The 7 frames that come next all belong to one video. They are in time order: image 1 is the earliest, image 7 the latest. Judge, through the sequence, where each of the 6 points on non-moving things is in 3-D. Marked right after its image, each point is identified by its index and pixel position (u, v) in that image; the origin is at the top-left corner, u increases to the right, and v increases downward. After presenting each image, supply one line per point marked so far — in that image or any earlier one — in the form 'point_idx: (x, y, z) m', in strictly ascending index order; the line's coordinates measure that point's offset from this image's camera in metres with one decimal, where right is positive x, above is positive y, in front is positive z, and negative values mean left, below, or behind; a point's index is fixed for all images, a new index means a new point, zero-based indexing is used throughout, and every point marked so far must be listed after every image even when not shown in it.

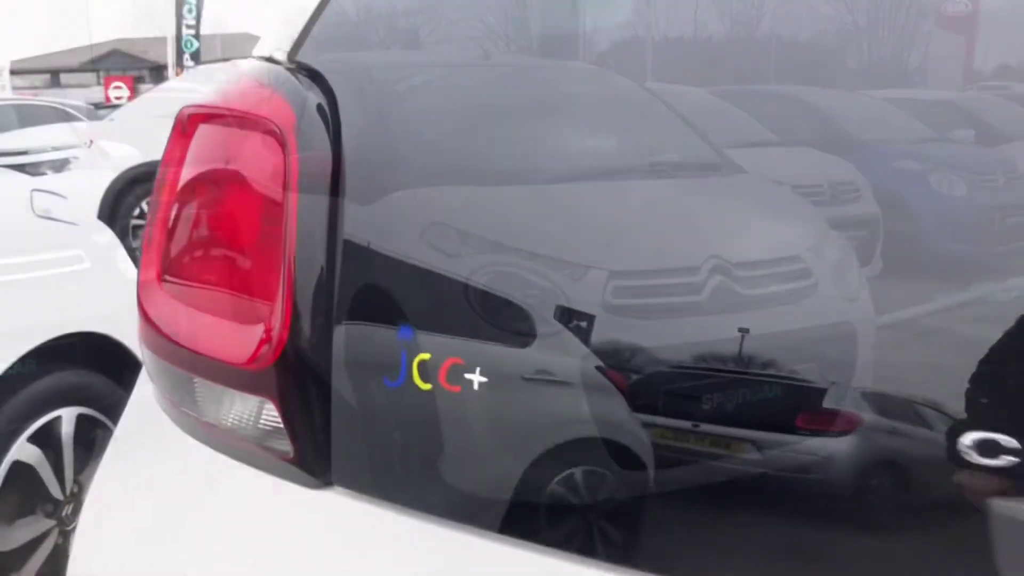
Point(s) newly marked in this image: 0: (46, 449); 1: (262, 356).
0: (-1.0, -0.3, +2.0) m
1: (-0.2, 0.0, +0.8) m
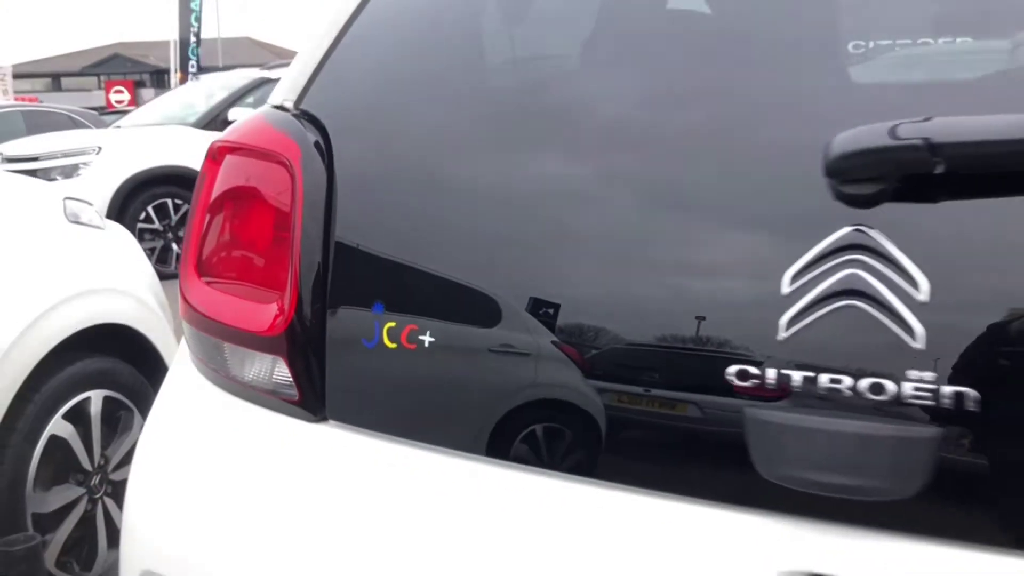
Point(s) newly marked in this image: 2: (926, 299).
0: (-1.0, -0.3, +2.3) m
1: (-0.3, 0.0, +1.1) m
2: (+0.3, 0.0, +0.8) m
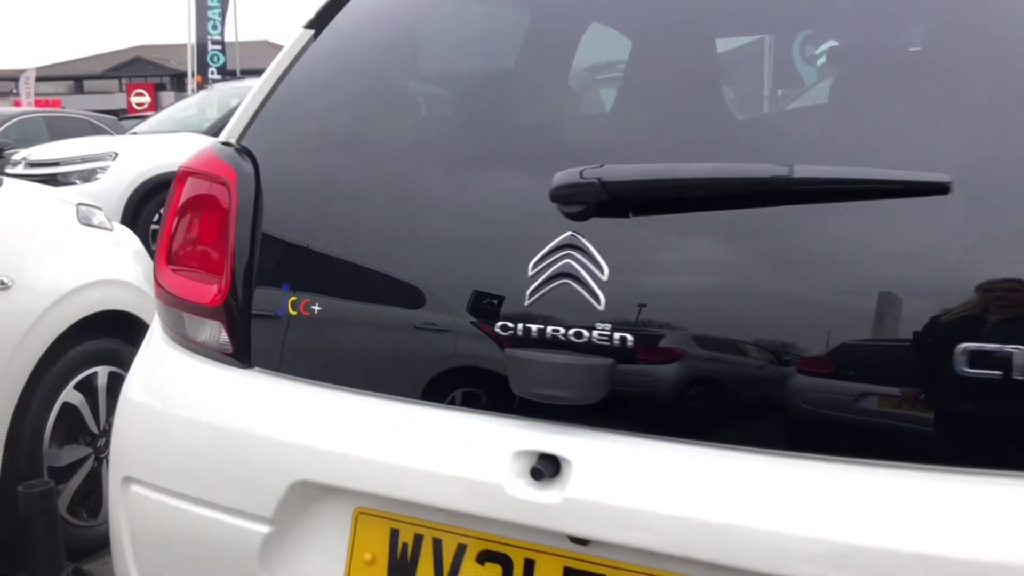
0: (-1.2, -0.3, +2.7) m
1: (-0.5, 0.0, +1.5) m
2: (+0.1, 0.0, +1.2) m
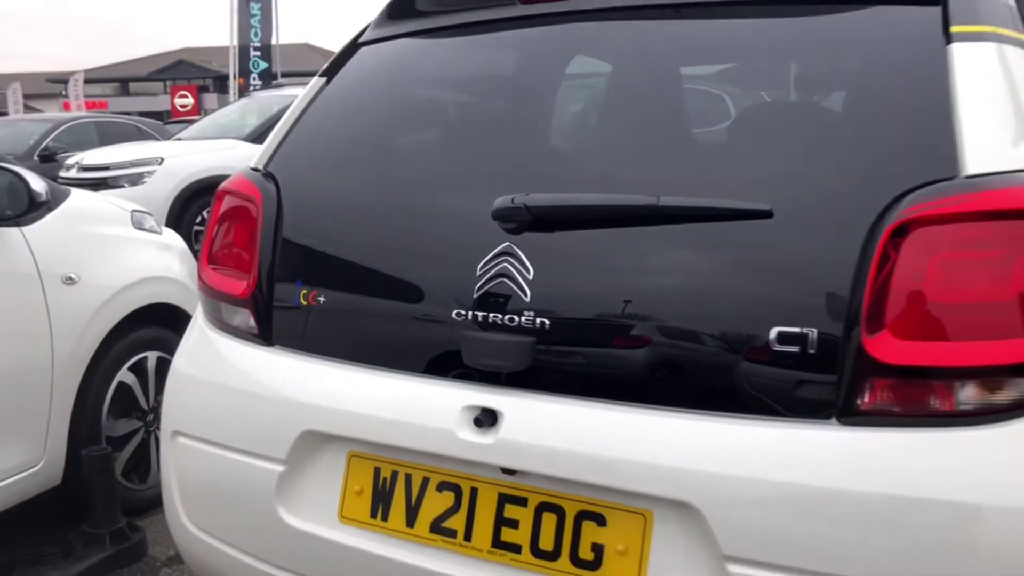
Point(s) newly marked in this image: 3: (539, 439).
0: (-1.2, -0.3, +3.2) m
1: (-0.5, 0.0, +1.9) m
2: (0.0, 0.0, +1.5) m
3: (0.0, -0.2, +1.5) m
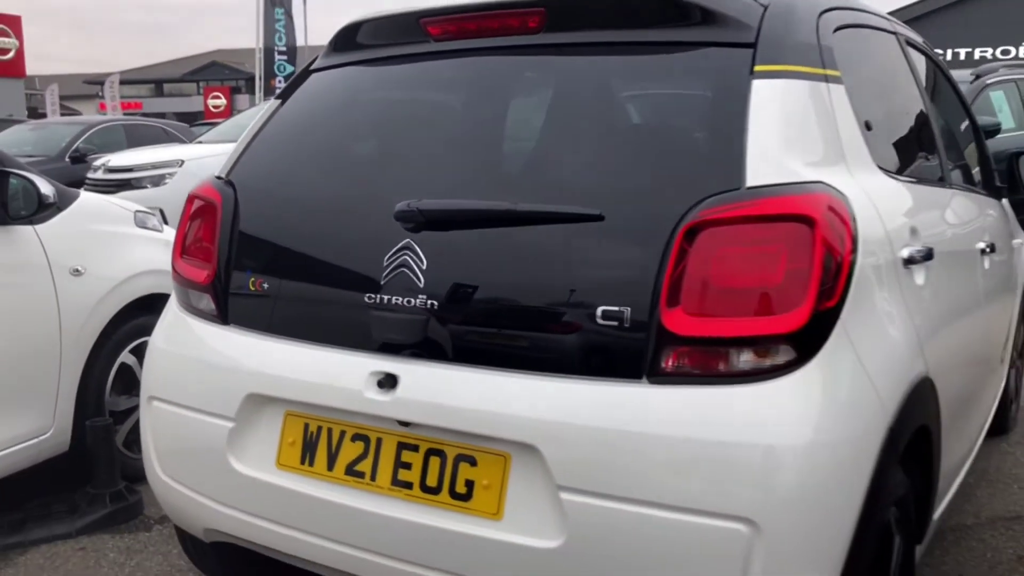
0: (-1.4, -0.3, +3.6) m
1: (-0.7, 0.0, +2.2) m
2: (-0.2, 0.0, +1.9) m
3: (-0.2, -0.2, +1.8) m
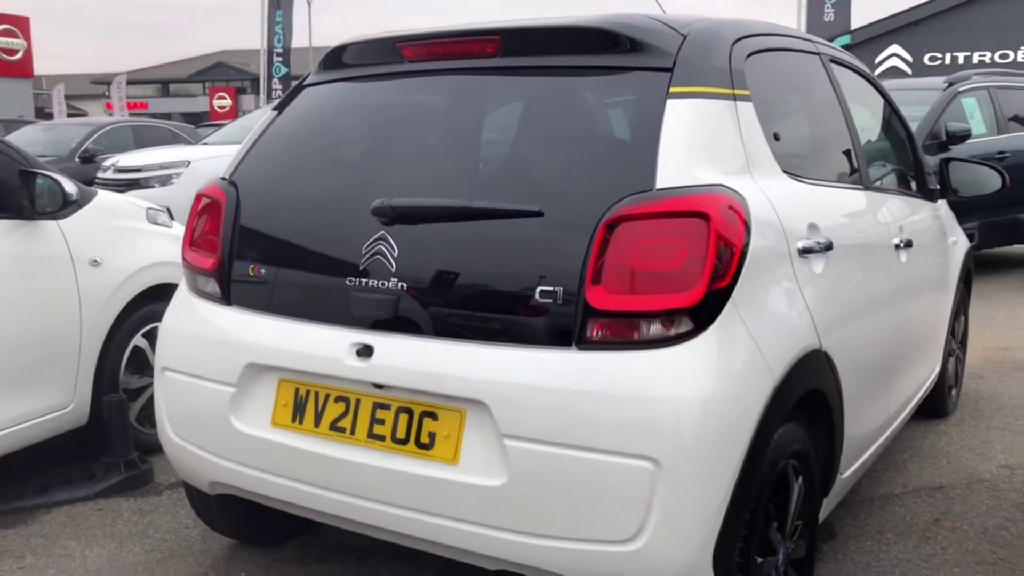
0: (-1.5, -0.2, +3.9) m
1: (-0.8, +0.1, +2.6) m
2: (-0.3, +0.1, +2.2) m
3: (-0.3, -0.2, +2.2) m
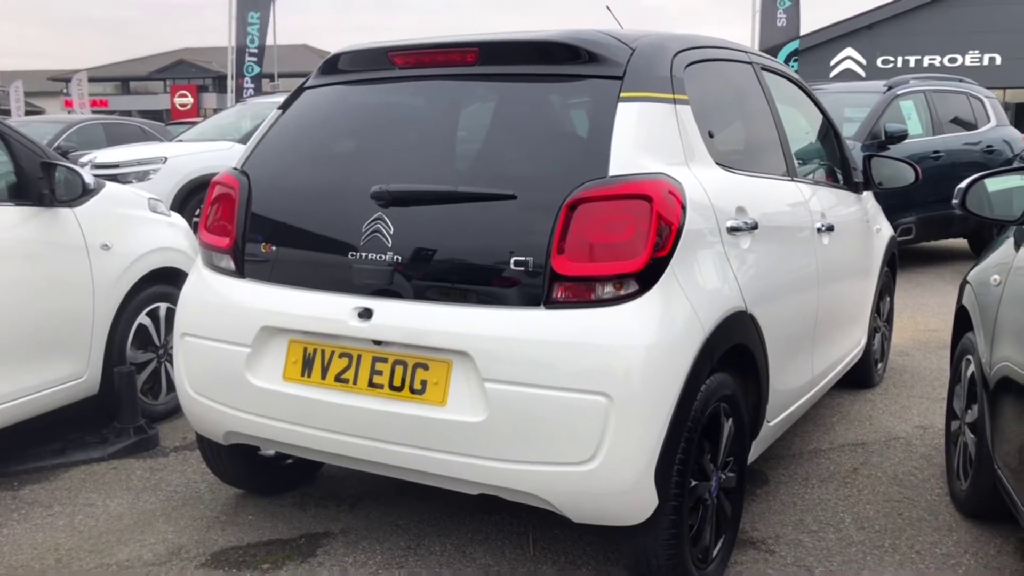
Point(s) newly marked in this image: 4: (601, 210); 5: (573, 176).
0: (-1.6, -0.1, +4.3) m
1: (-0.9, +0.1, +3.0) m
2: (-0.3, +0.2, +2.7) m
3: (-0.3, -0.1, +2.6) m
4: (+0.2, +0.2, +2.4) m
5: (+0.1, +0.3, +2.5) m
